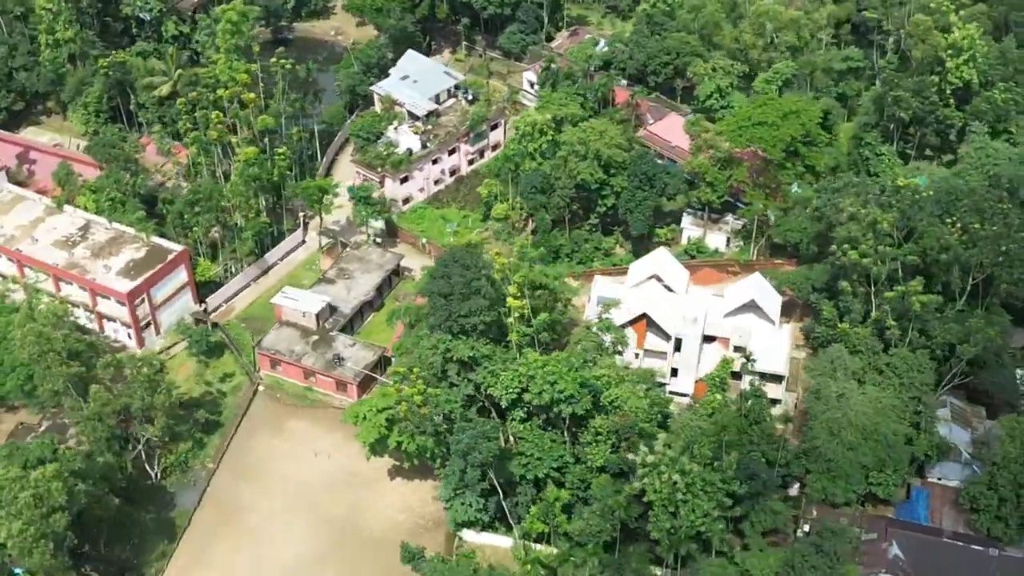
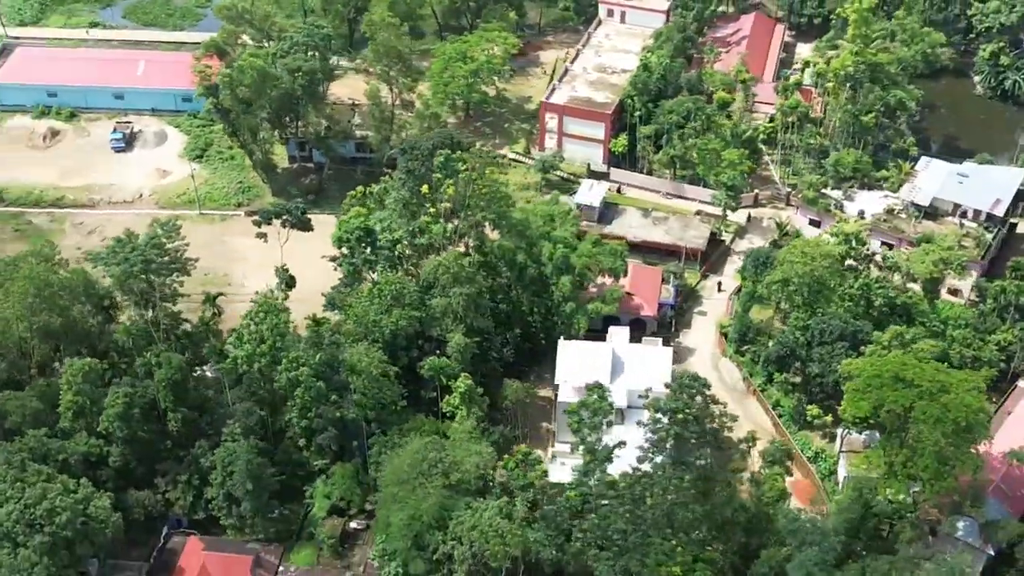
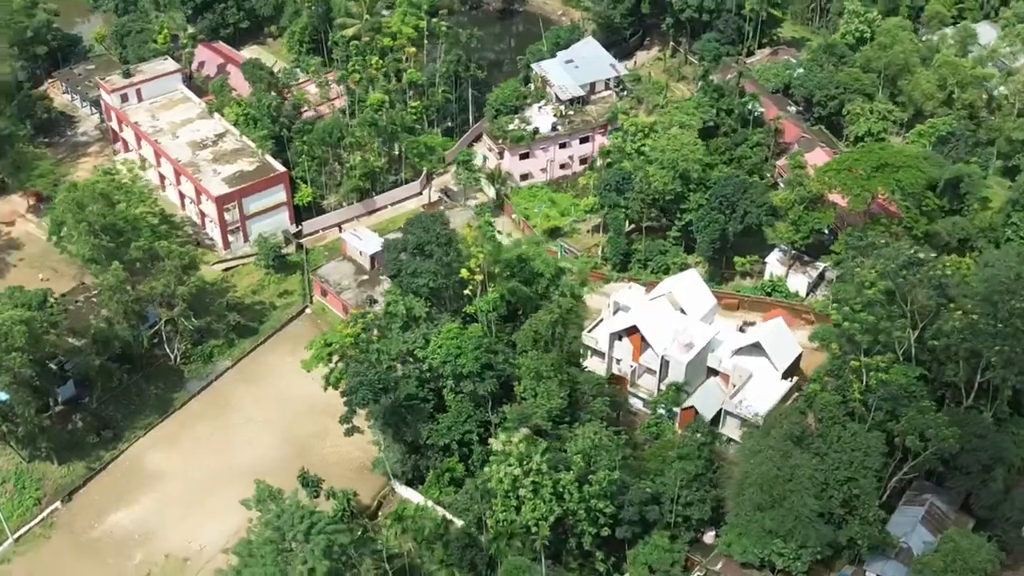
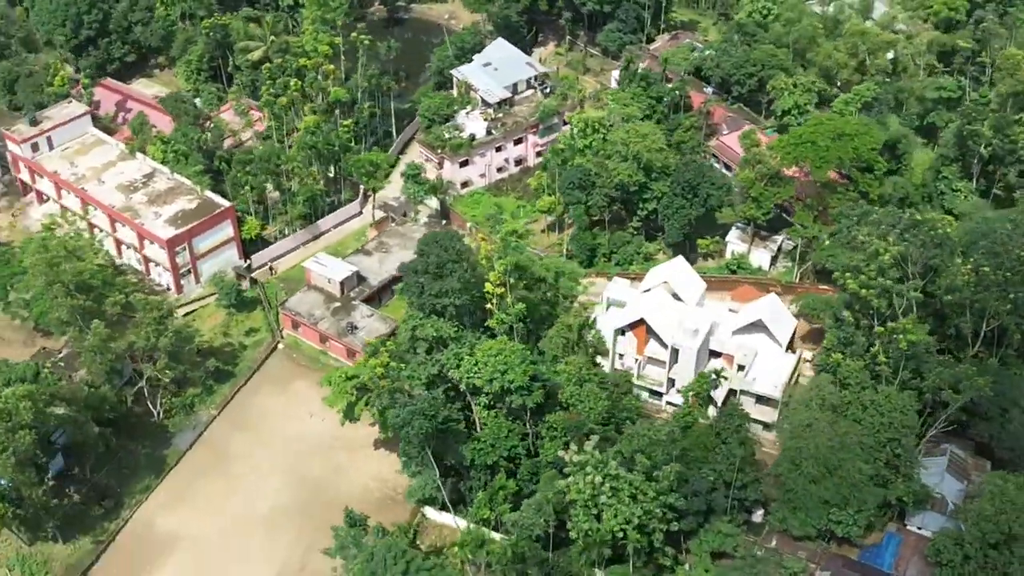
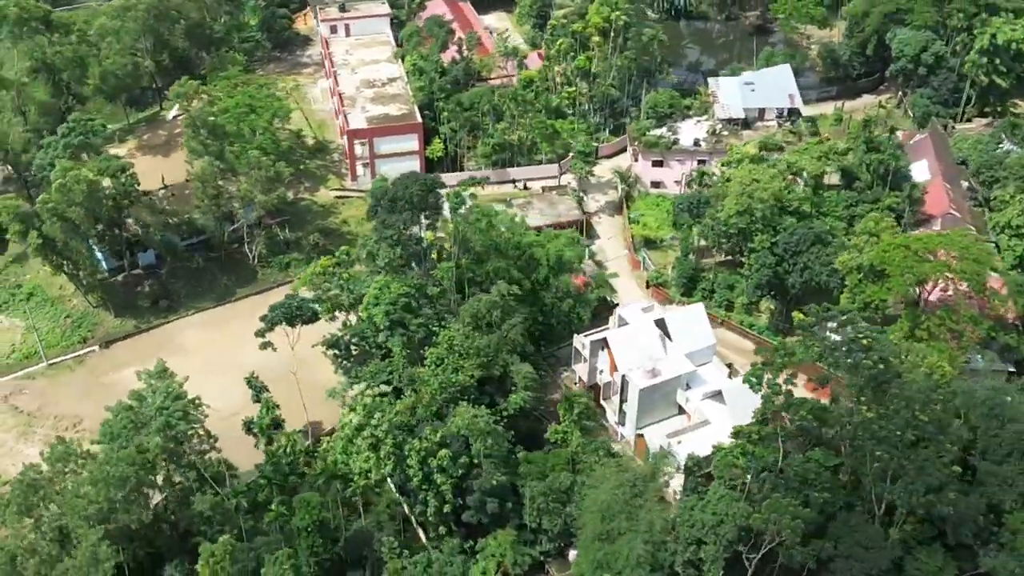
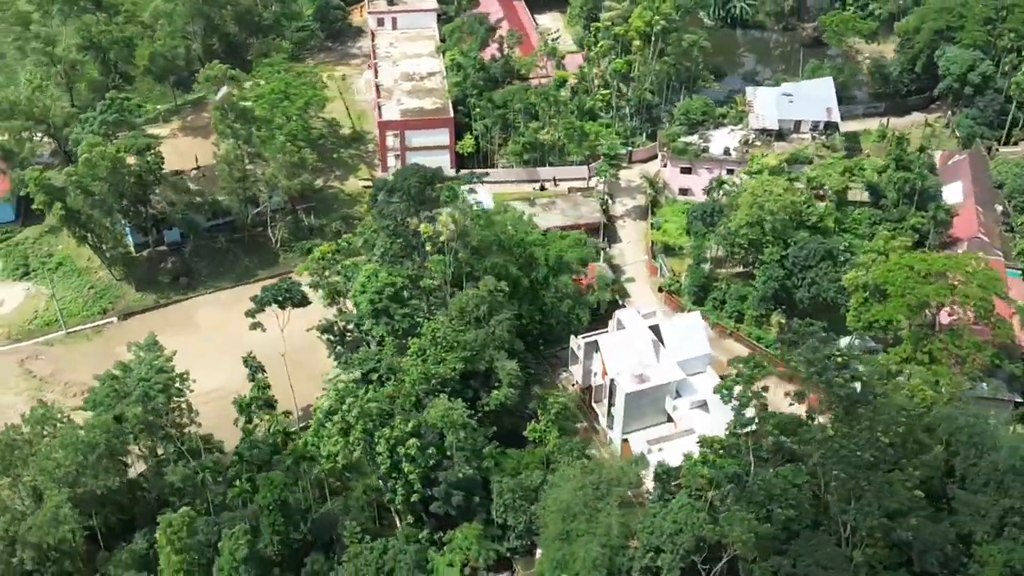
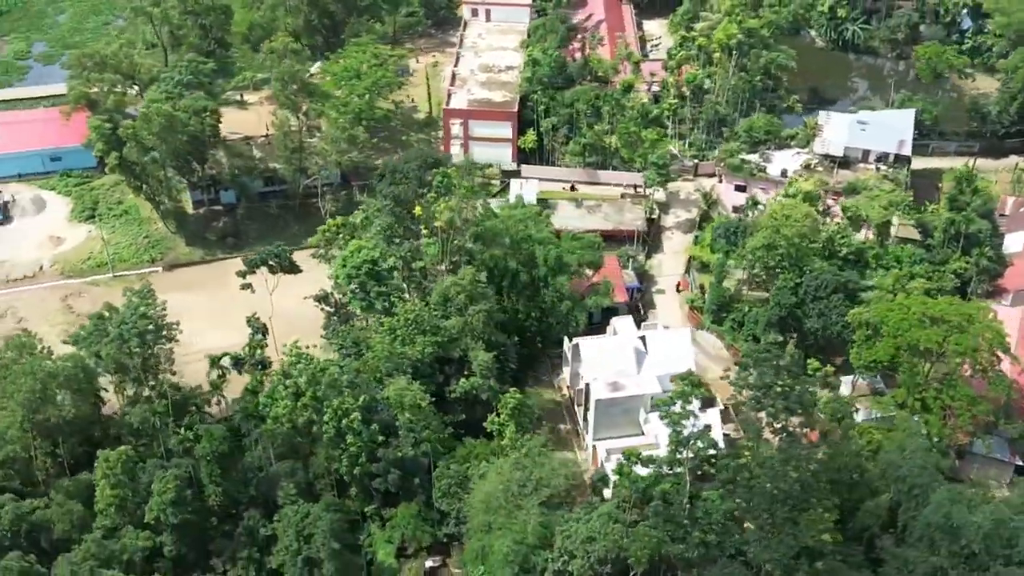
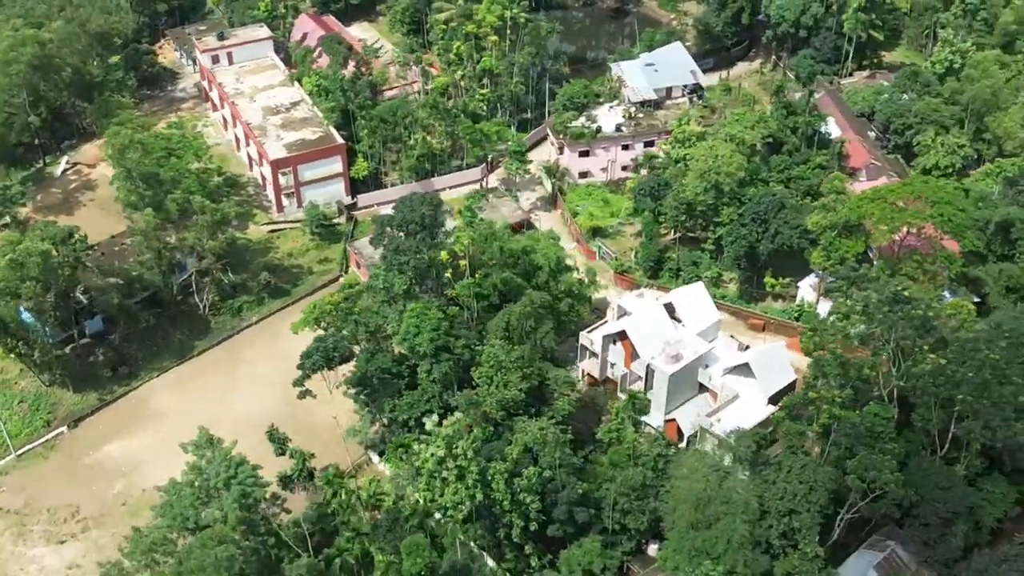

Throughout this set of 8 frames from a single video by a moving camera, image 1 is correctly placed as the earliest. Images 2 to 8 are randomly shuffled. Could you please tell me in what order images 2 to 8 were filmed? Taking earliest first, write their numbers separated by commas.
4, 3, 8, 5, 6, 7, 2
